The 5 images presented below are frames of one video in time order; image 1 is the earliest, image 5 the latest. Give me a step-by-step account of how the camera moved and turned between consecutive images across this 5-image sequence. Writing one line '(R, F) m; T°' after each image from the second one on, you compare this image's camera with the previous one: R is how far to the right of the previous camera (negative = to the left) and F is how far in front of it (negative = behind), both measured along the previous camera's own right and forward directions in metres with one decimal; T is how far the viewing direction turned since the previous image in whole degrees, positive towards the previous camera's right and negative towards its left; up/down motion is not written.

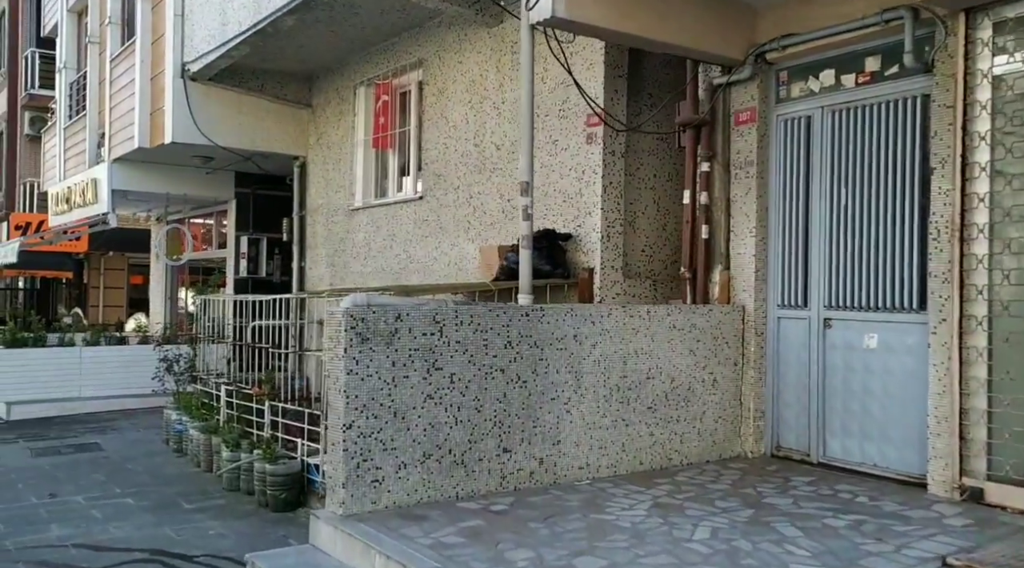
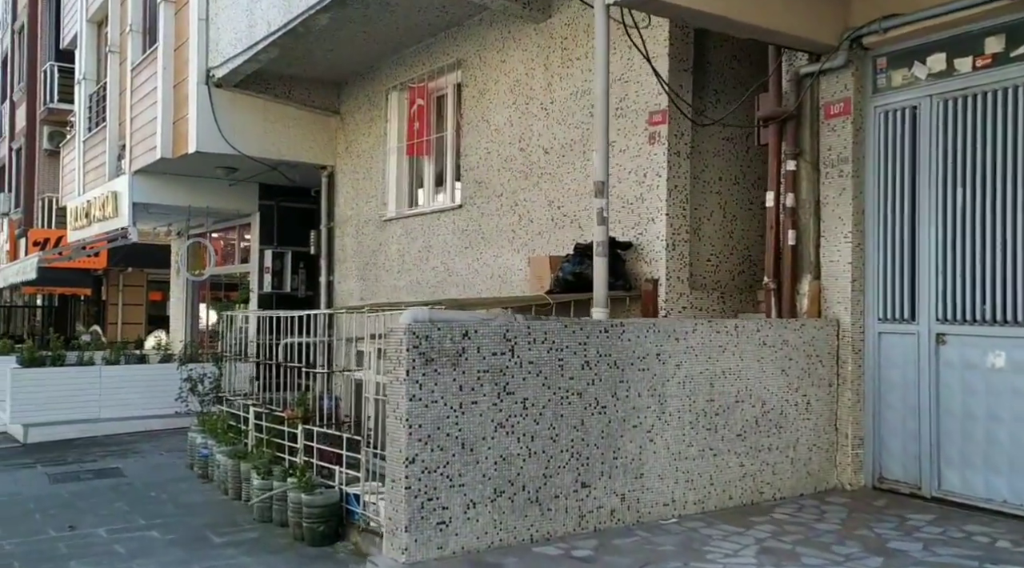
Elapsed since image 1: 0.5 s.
(-0.3, +0.5) m; -1°
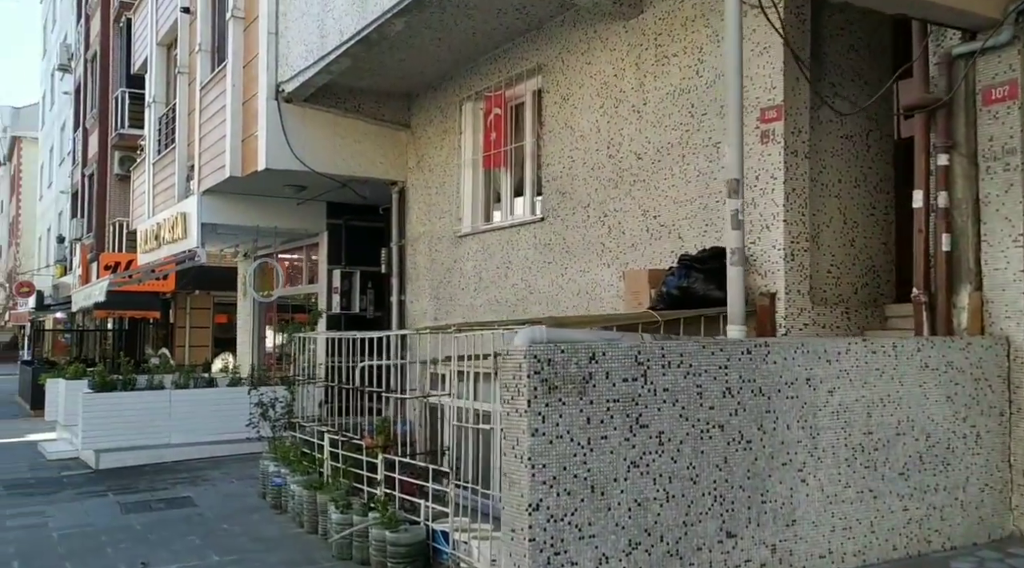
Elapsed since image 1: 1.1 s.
(-0.3, +0.5) m; -4°
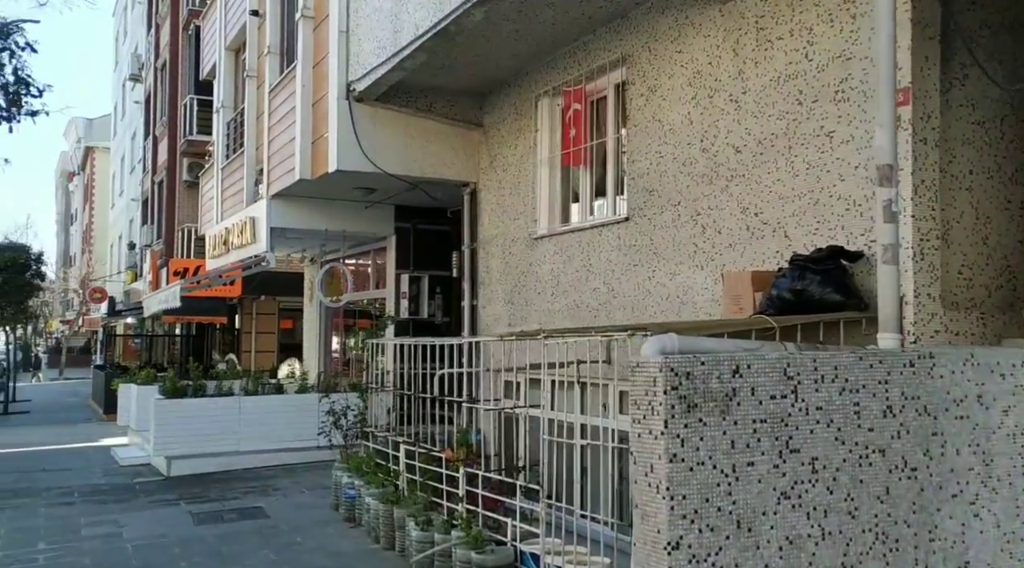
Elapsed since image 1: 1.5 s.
(-0.2, +0.4) m; -4°
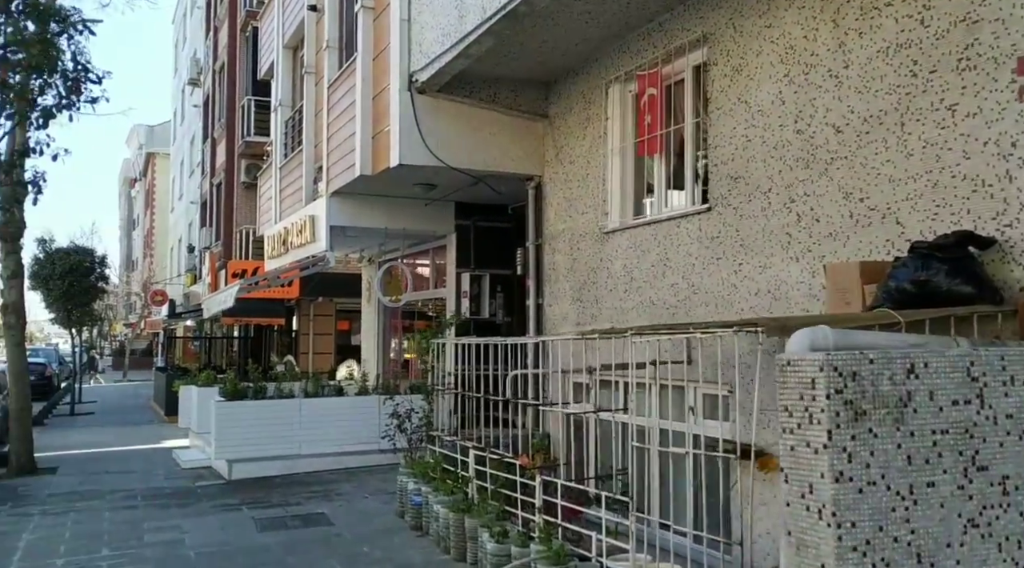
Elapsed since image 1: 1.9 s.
(-0.2, +0.4) m; -3°
